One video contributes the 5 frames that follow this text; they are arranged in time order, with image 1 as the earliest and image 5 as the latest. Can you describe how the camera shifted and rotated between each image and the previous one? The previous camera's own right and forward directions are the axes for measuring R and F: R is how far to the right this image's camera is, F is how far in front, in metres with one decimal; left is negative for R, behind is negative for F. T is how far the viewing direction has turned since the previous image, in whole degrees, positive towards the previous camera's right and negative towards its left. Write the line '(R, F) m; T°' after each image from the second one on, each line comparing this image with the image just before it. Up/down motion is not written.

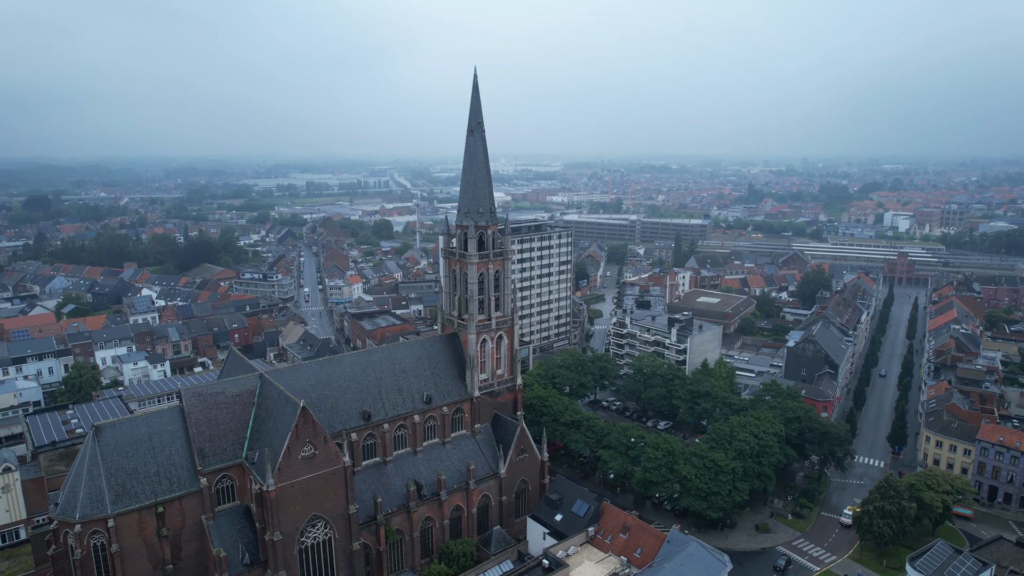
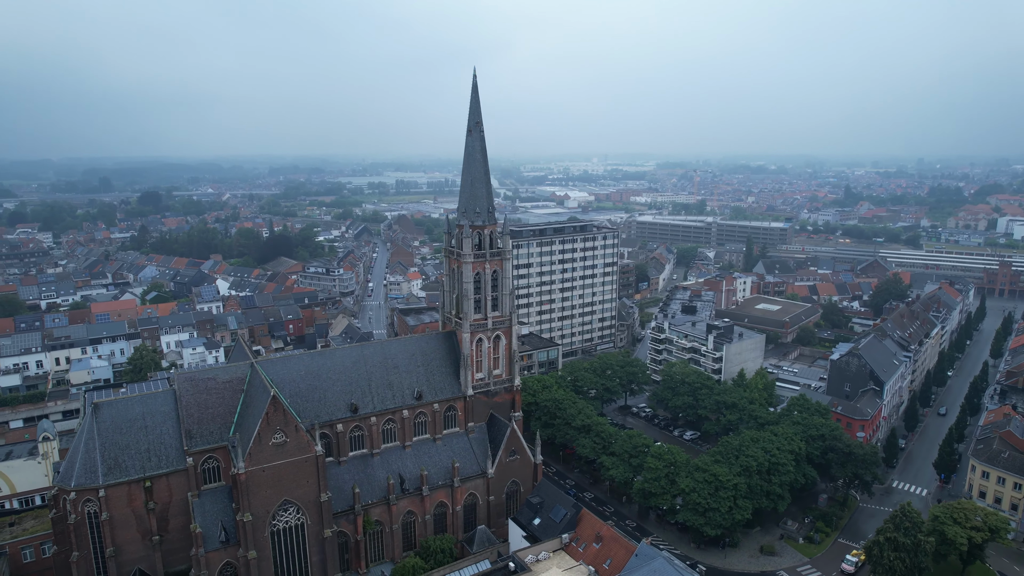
(+5.2, +0.5) m; -8°
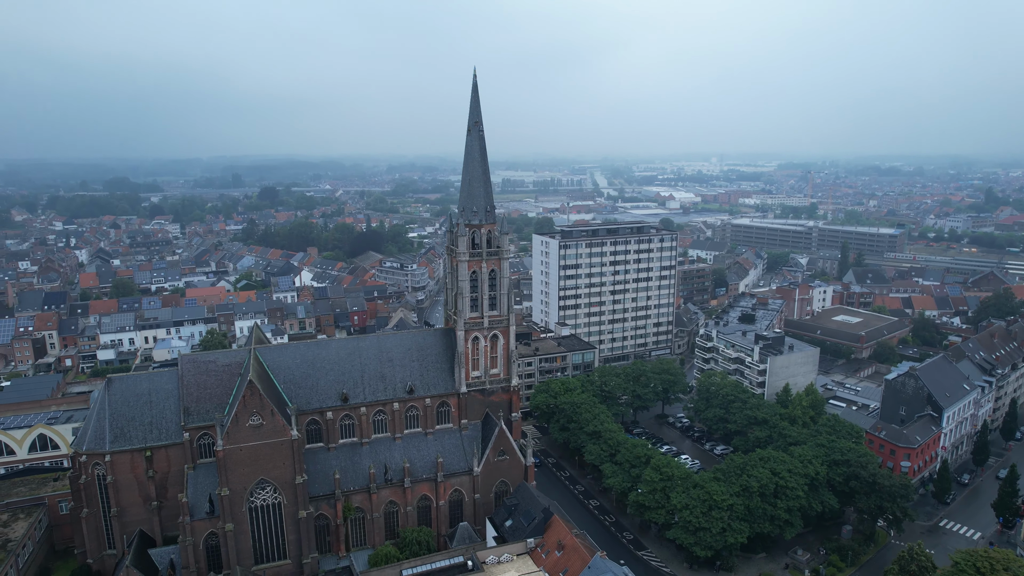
(+6.4, +0.7) m; -10°
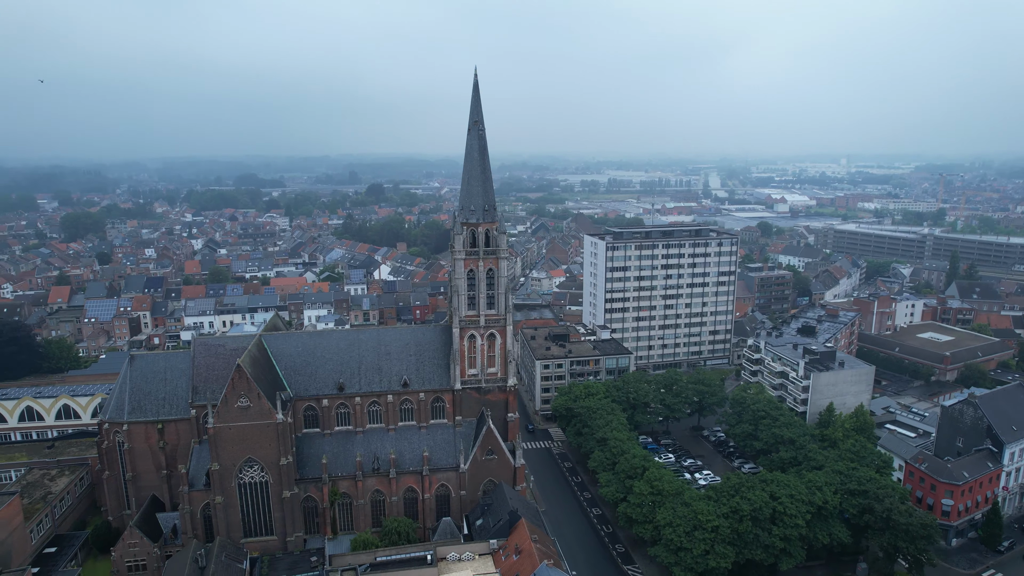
(+6.4, +0.7) m; -10°
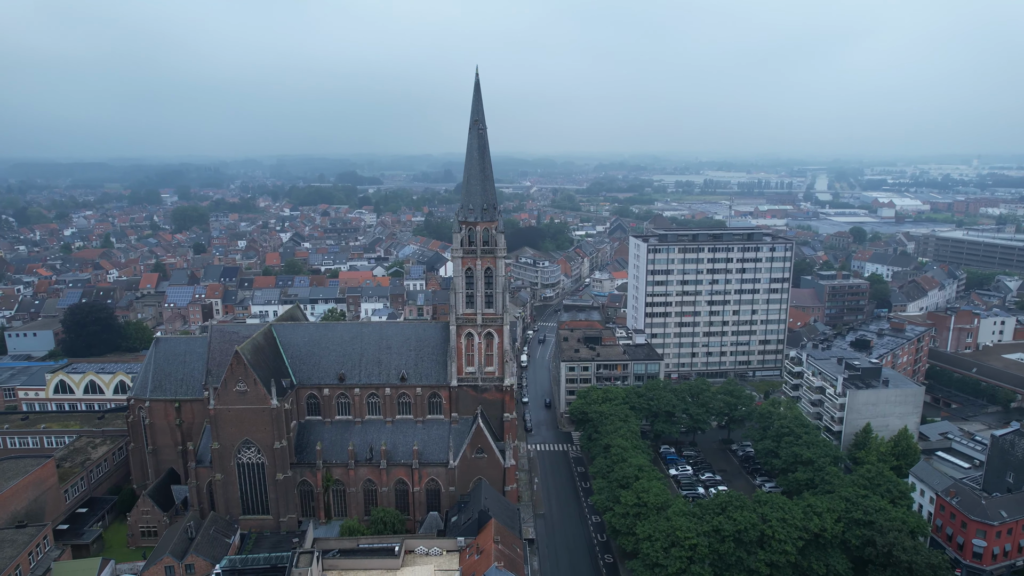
(+5.6, +0.6) m; -9°
